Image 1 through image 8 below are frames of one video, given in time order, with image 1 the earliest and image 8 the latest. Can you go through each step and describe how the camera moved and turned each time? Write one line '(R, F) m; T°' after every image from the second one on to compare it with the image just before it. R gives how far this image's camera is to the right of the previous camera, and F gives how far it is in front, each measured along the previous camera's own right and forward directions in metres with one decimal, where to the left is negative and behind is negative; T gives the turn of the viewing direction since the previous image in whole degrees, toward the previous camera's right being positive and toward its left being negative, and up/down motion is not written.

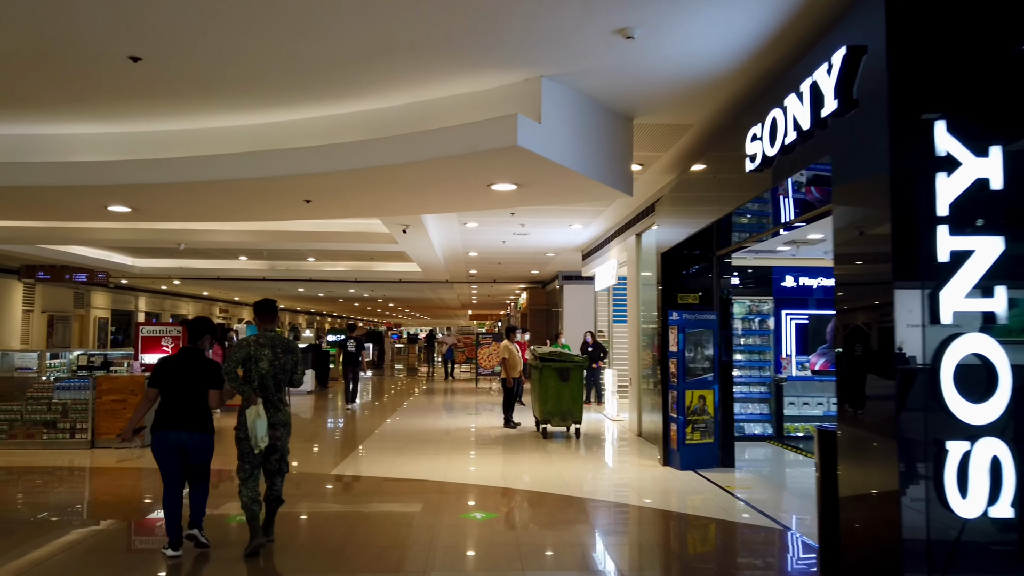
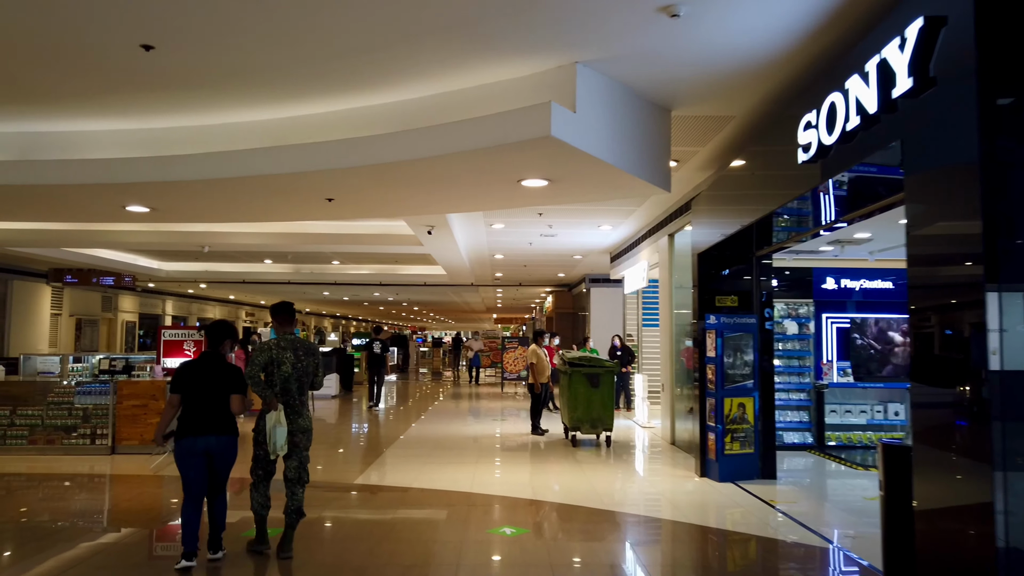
(0.0, +0.3) m; -2°
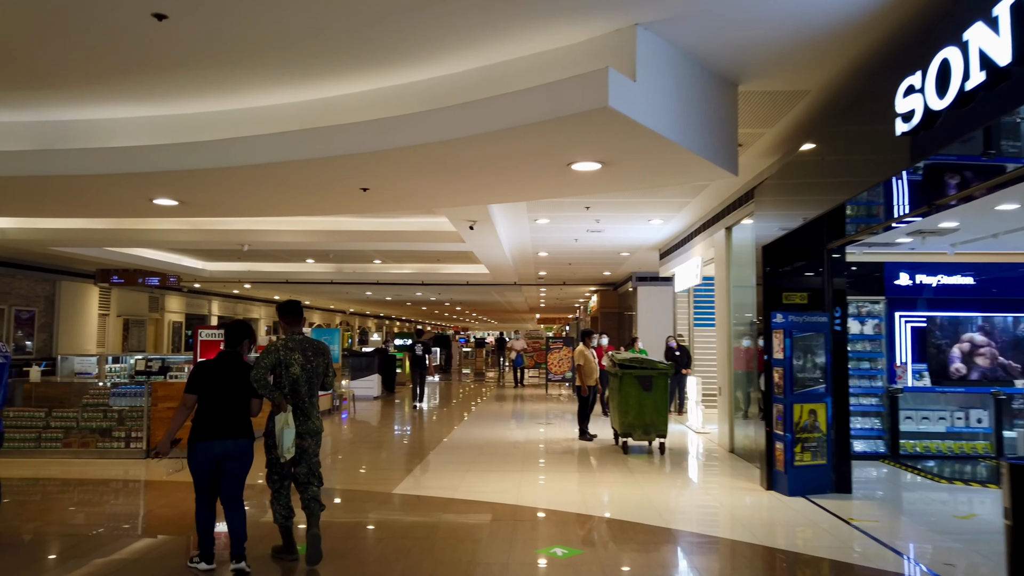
(0.0, +0.4) m; -3°
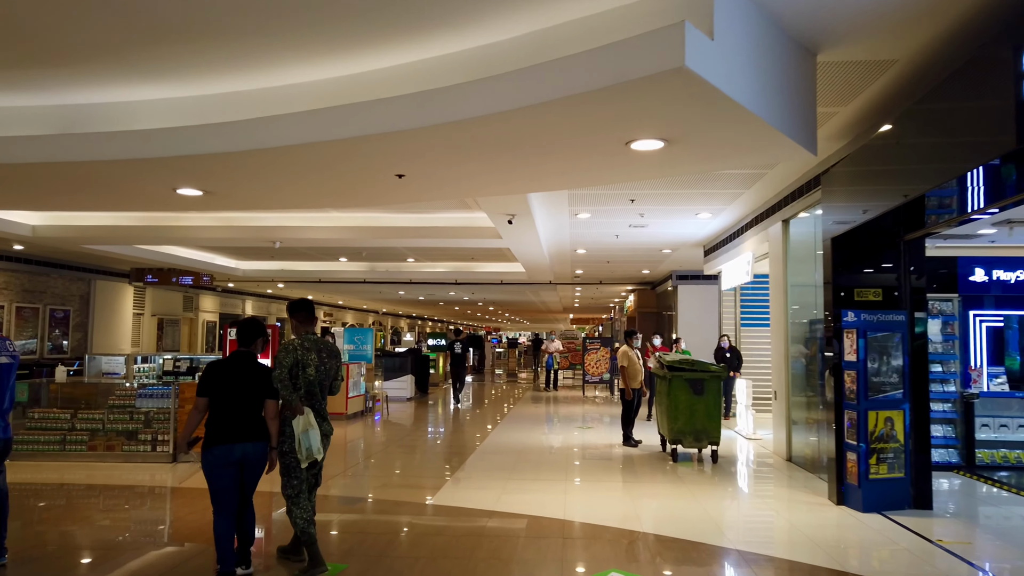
(-0.1, +0.4) m; -2°
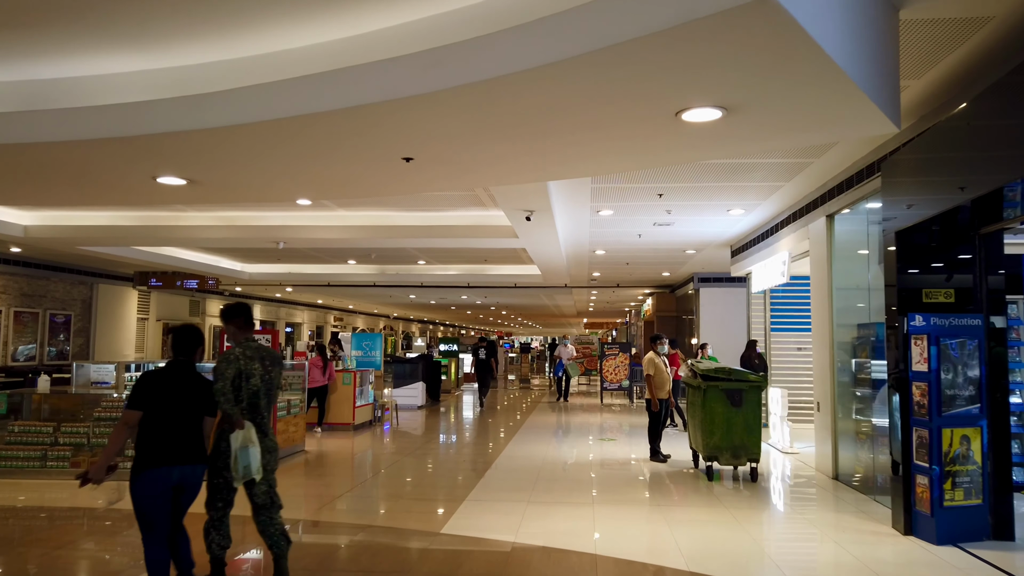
(-0.1, +0.6) m; -1°
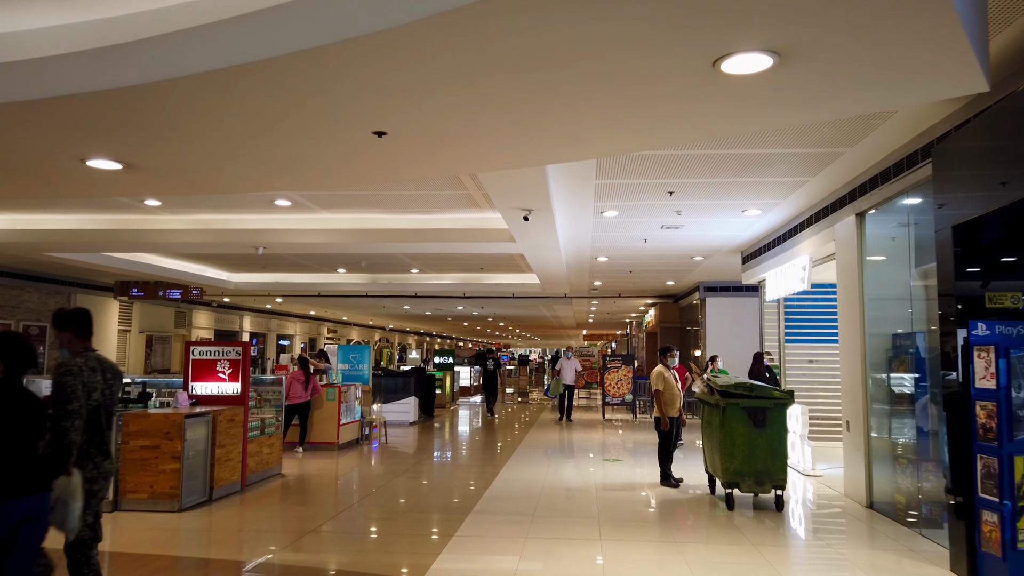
(0.0, +0.7) m; 0°
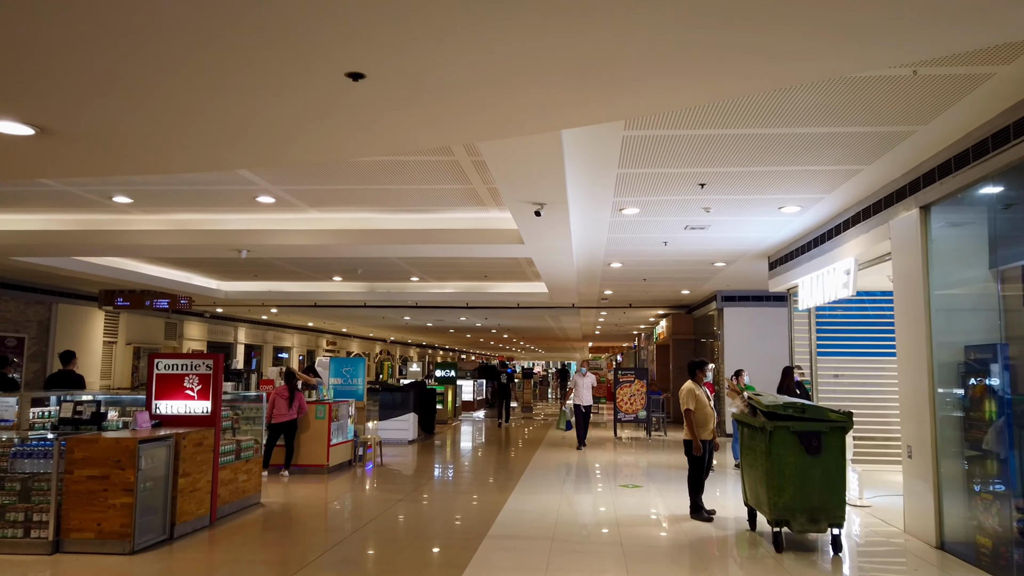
(-0.1, +0.8) m; 0°
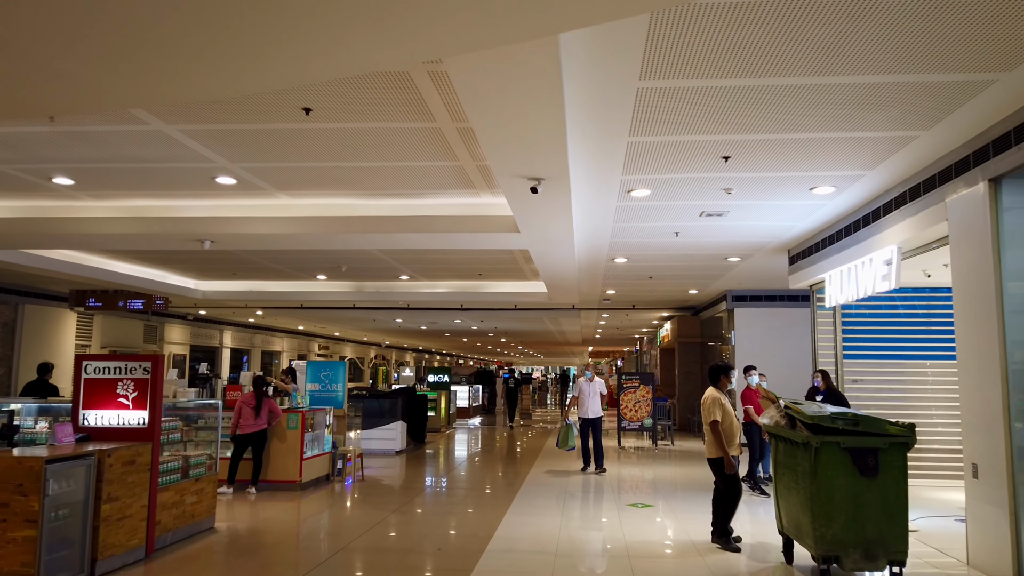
(0.0, +0.9) m; 0°
